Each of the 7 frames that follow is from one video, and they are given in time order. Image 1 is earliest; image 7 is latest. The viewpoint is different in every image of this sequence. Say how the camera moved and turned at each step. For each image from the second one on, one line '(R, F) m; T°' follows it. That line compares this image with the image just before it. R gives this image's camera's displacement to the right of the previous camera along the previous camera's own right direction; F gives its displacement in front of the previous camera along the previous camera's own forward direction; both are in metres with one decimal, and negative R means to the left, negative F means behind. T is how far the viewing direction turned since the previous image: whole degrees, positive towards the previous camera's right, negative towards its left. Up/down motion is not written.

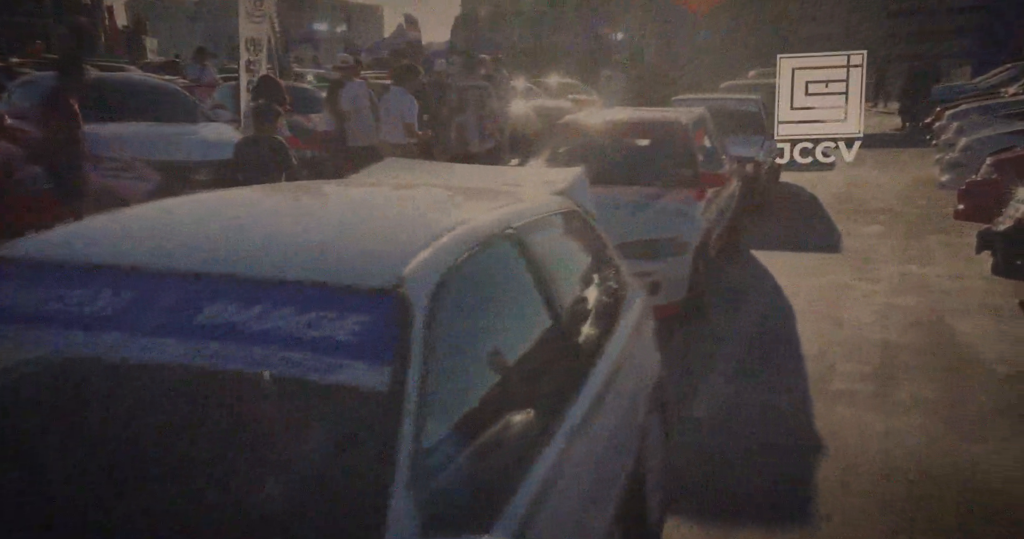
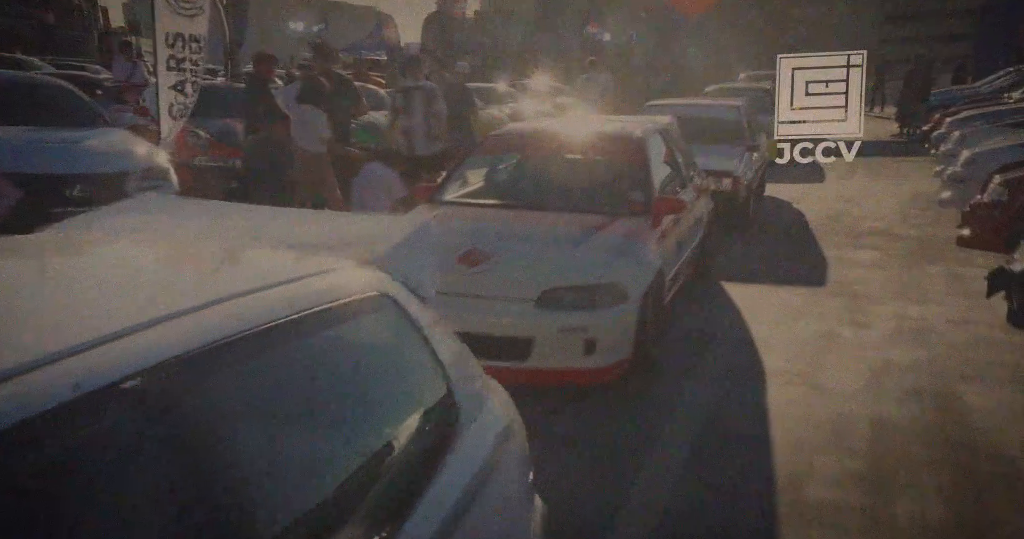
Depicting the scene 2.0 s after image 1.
(+0.5, +1.4) m; 0°
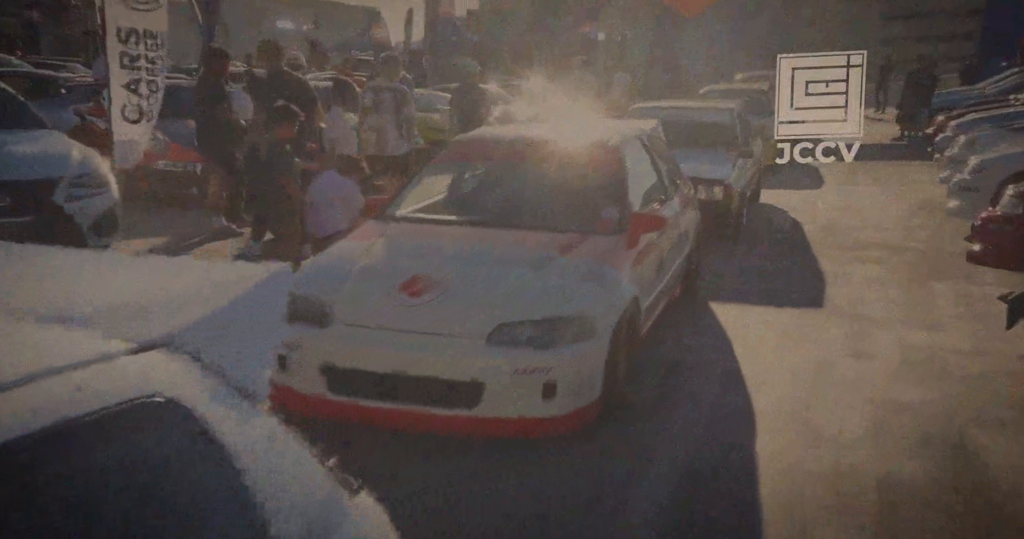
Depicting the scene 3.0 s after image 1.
(+0.2, +0.8) m; 0°
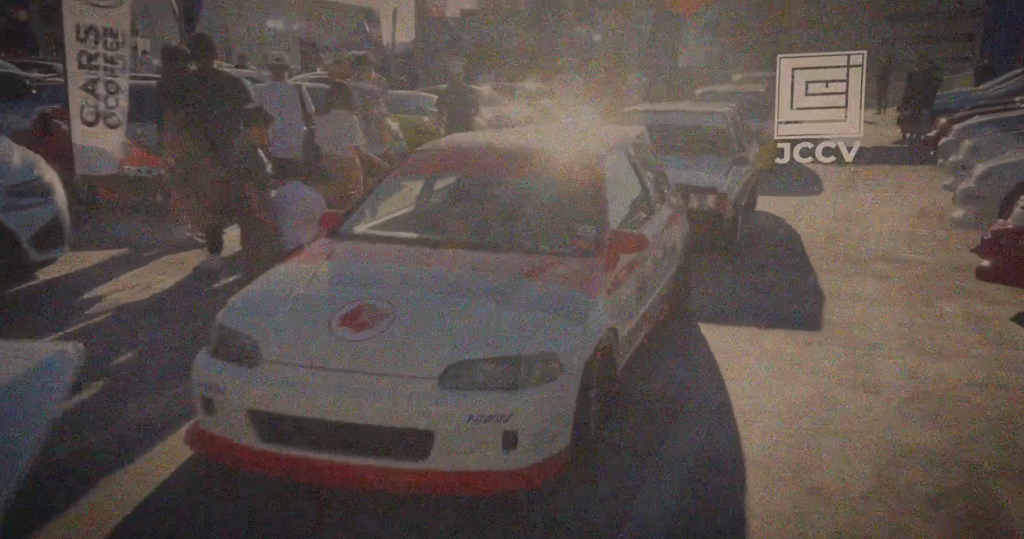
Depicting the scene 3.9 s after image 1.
(+0.2, +0.6) m; 0°
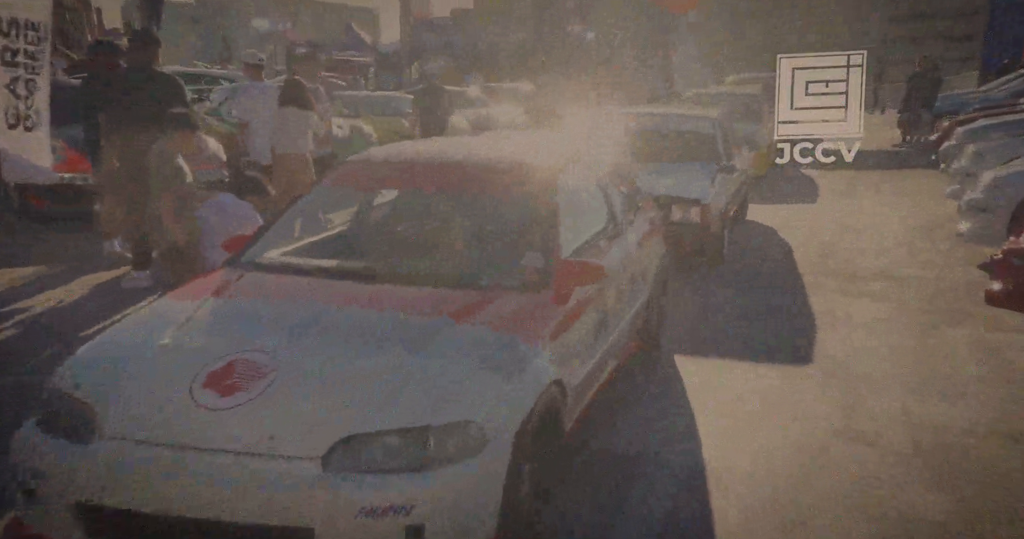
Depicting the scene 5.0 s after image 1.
(+0.3, +0.8) m; 0°
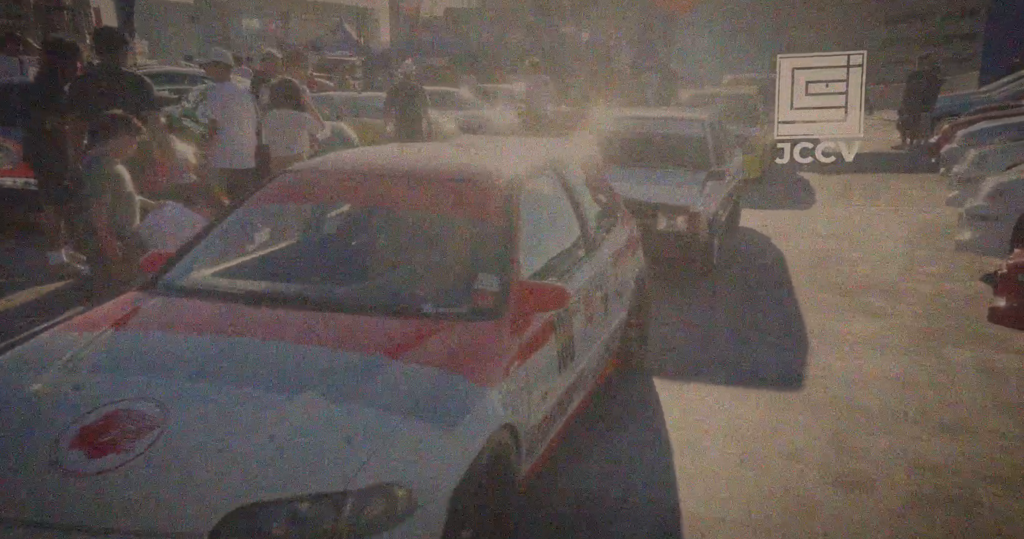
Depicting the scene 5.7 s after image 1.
(+0.2, +0.5) m; 0°
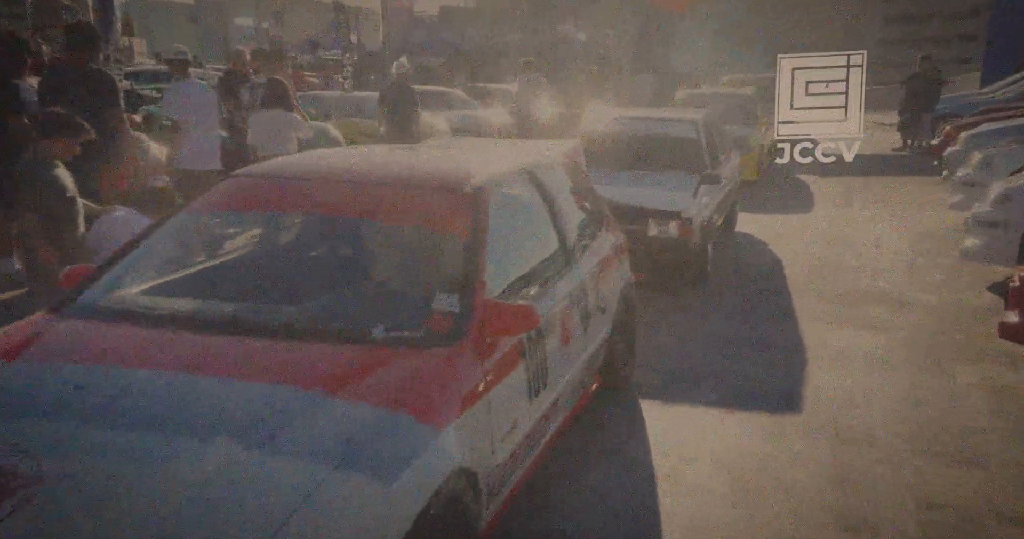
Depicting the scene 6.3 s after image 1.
(+0.1, +0.4) m; 0°
